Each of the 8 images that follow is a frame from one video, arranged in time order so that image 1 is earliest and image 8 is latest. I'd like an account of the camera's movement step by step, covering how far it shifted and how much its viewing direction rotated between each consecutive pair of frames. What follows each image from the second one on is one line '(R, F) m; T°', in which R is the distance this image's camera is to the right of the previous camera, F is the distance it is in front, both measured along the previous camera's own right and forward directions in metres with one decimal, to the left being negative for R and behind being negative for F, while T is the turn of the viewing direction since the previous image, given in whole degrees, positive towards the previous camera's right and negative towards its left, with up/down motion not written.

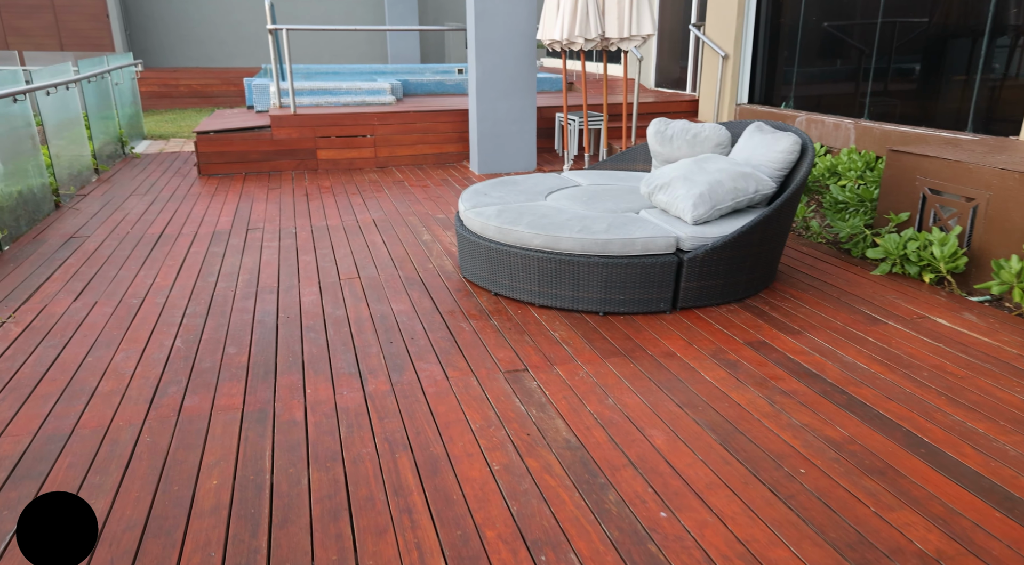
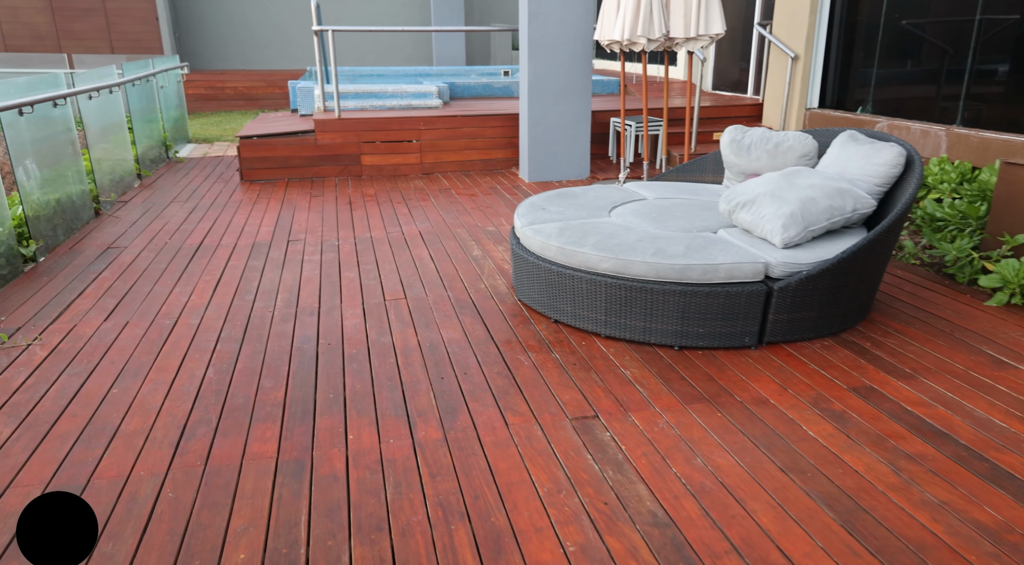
(-0.1, +0.3) m; -3°
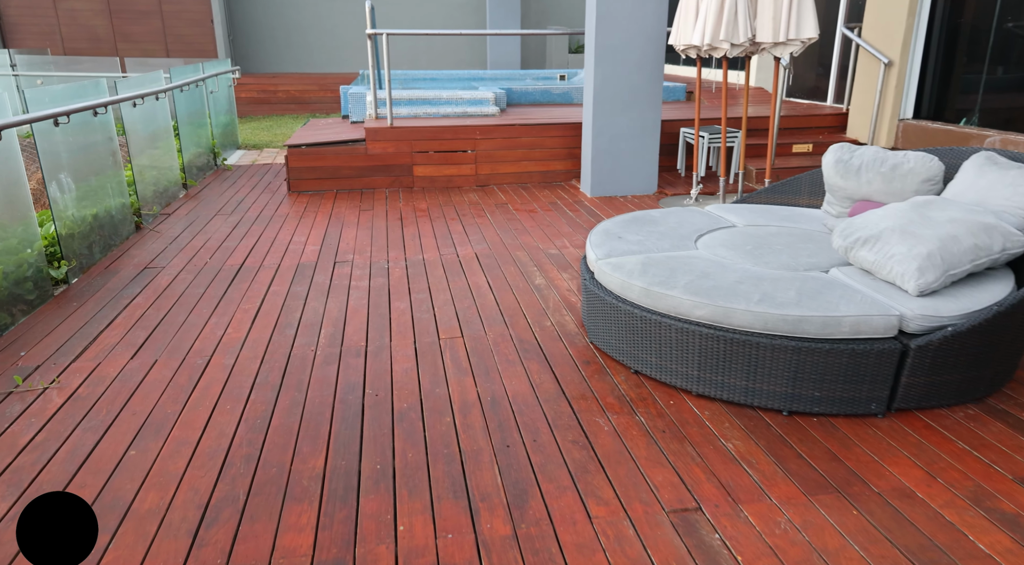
(-0.1, +0.4) m; -4°
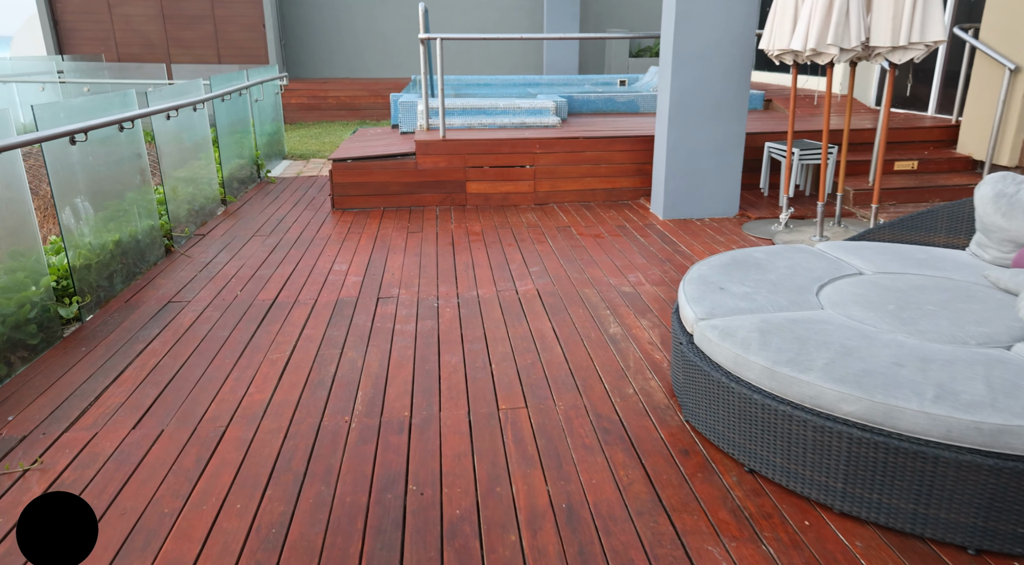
(-0.1, +0.5) m; -4°
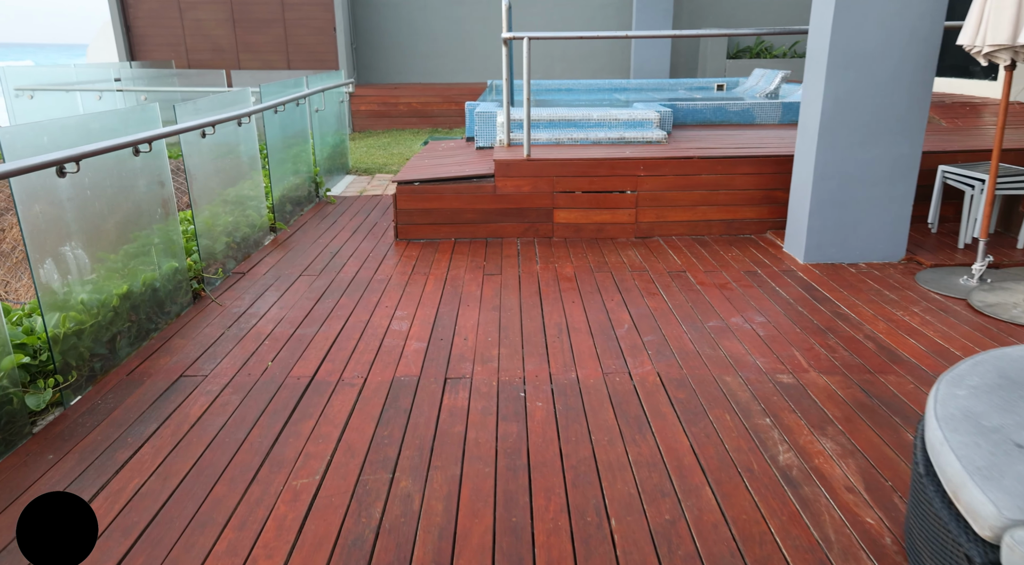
(-0.2, +0.9) m; -5°
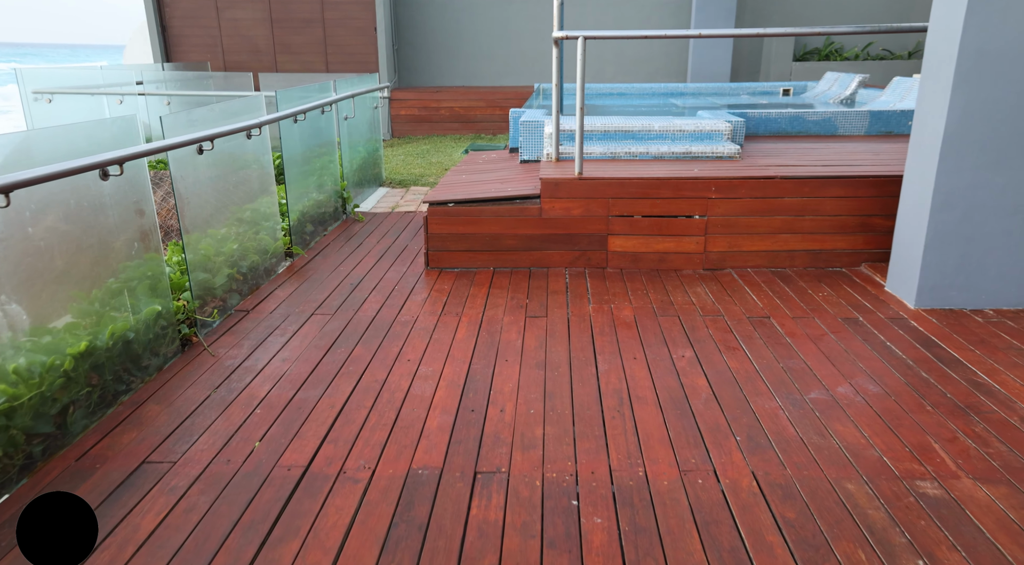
(0.0, +0.6) m; -3°
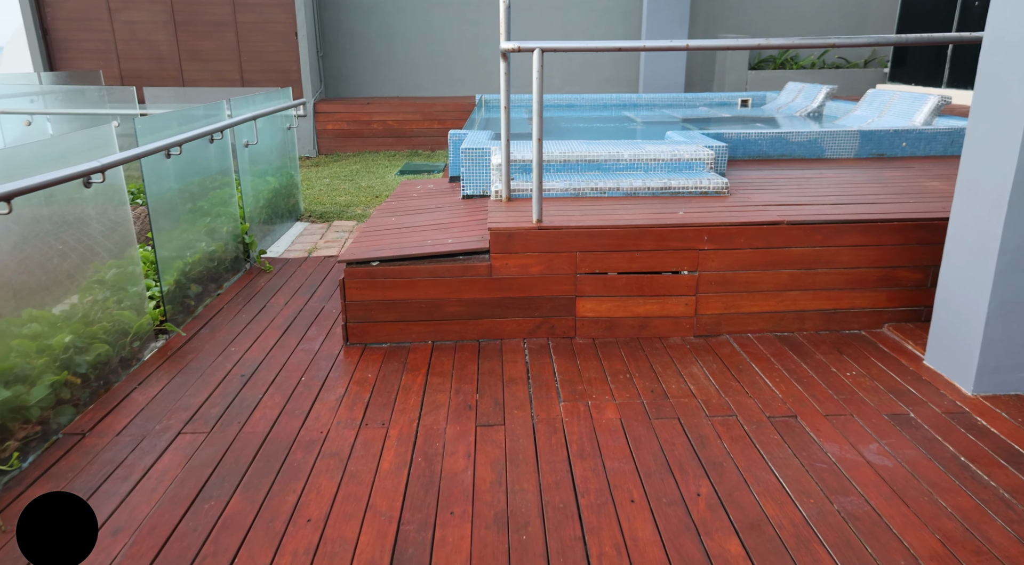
(0.0, +0.9) m; +5°
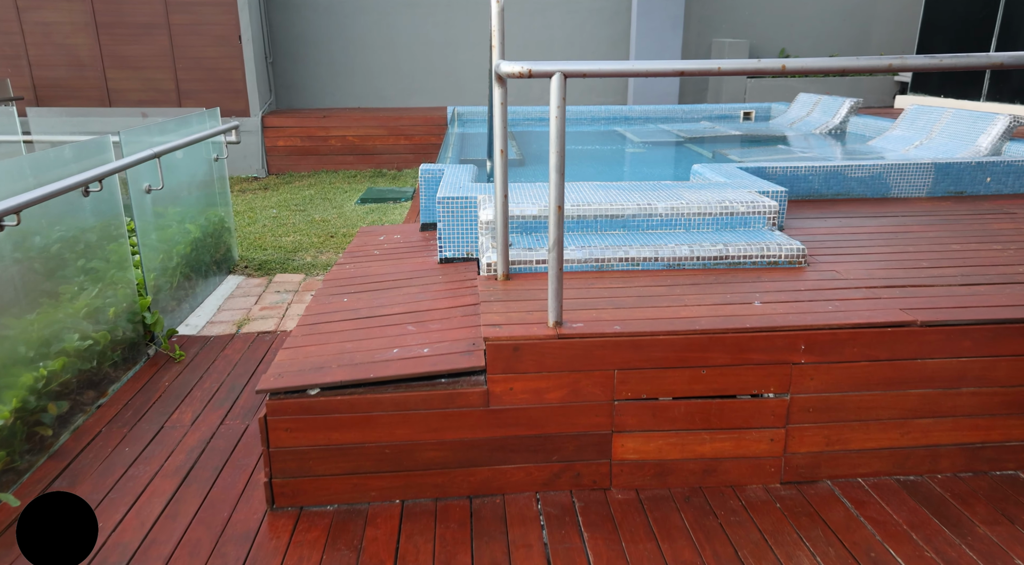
(-0.1, +1.0) m; +2°
